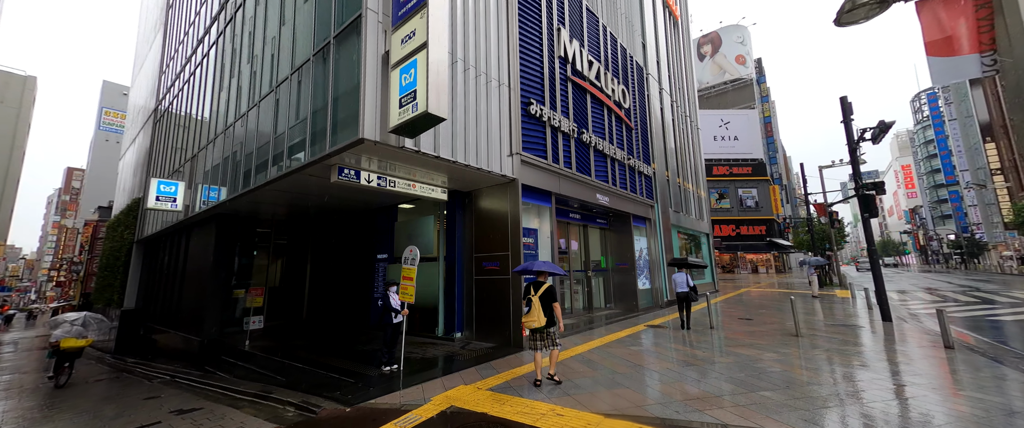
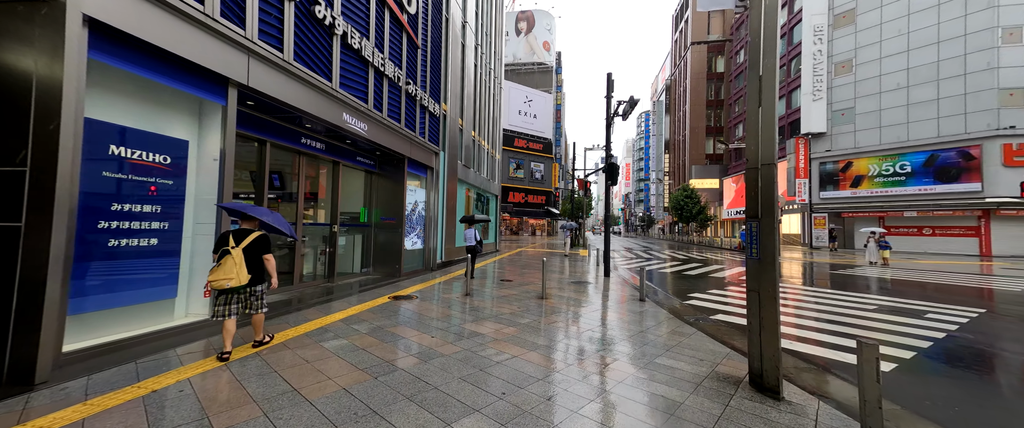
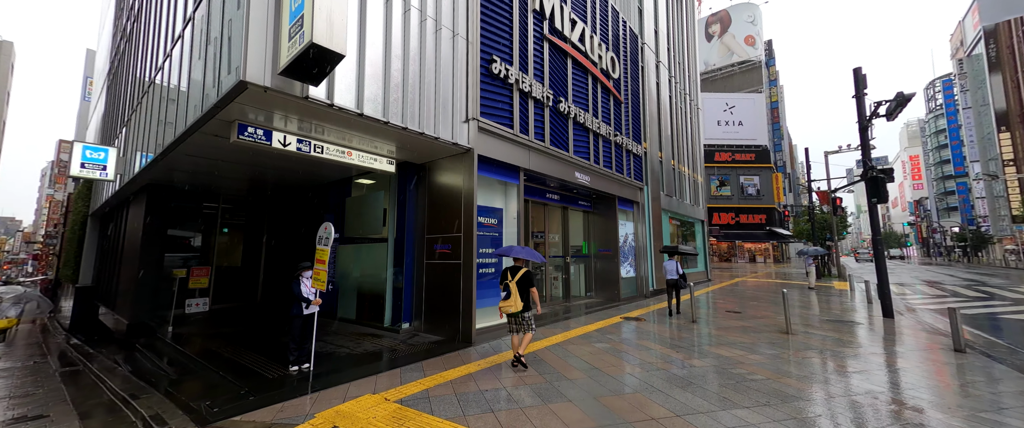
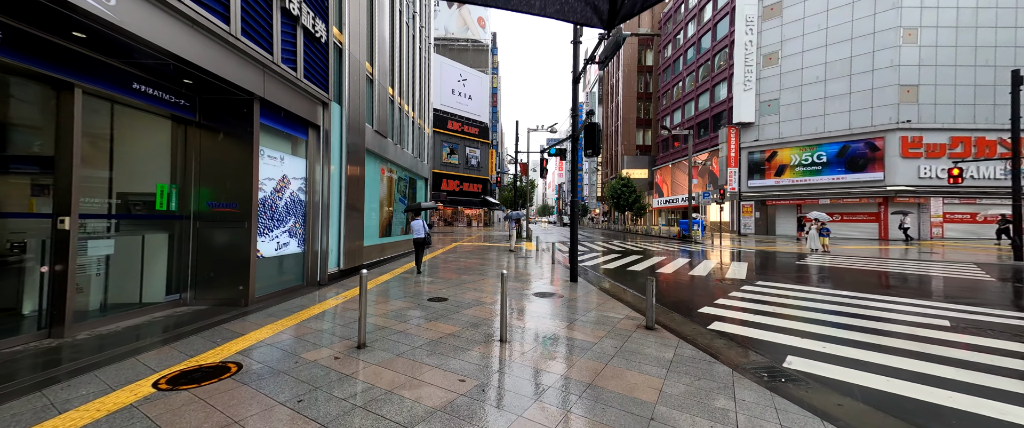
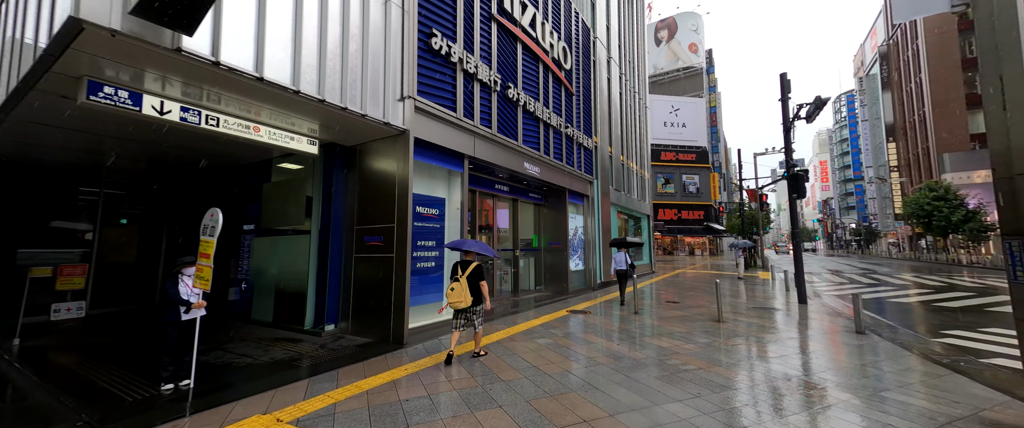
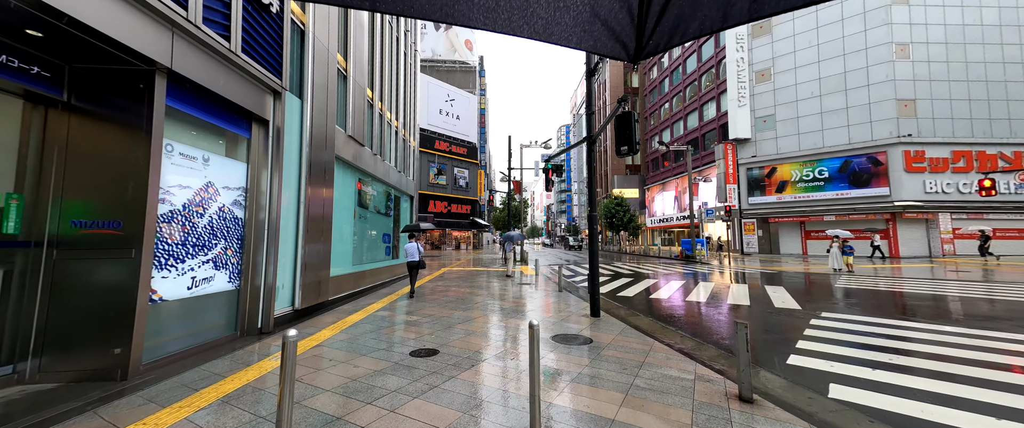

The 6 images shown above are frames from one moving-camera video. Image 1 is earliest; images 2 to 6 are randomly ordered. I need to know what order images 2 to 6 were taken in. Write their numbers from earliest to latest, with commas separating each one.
3, 5, 2, 4, 6
